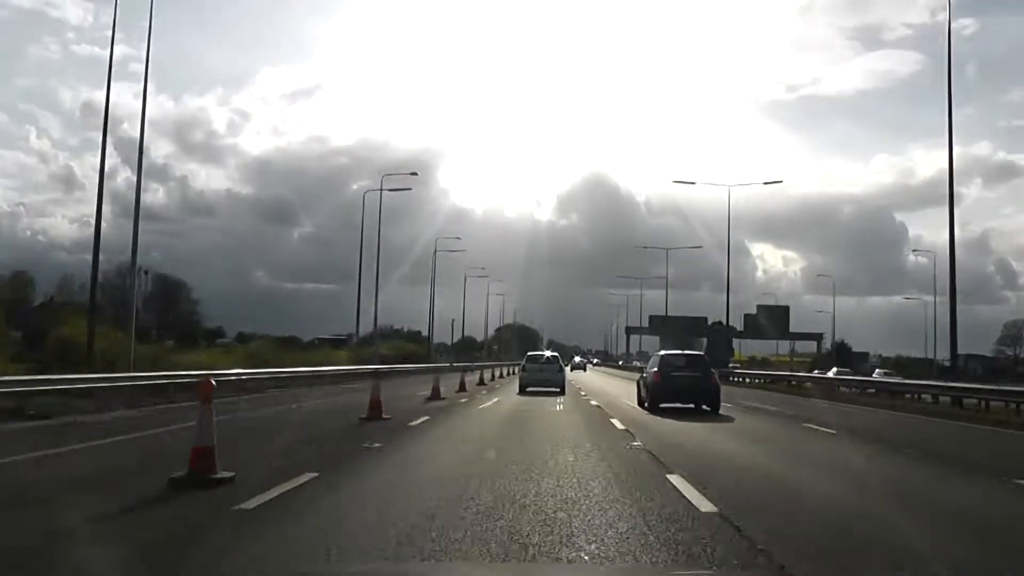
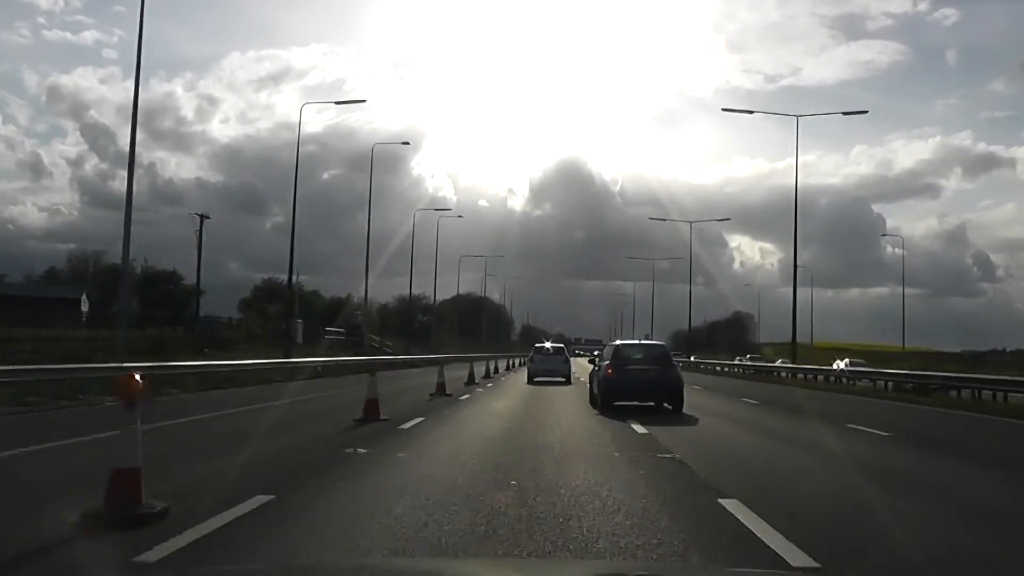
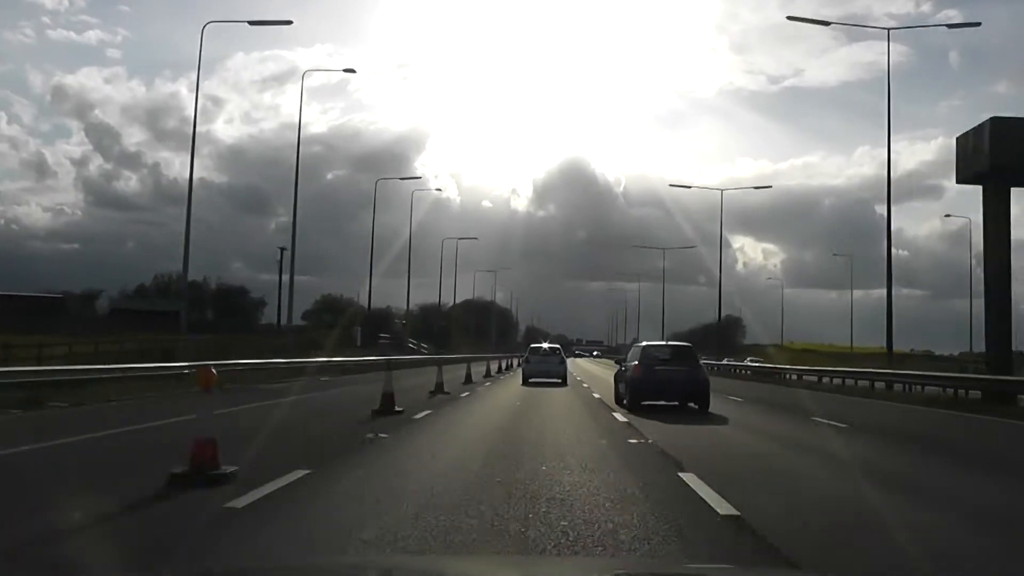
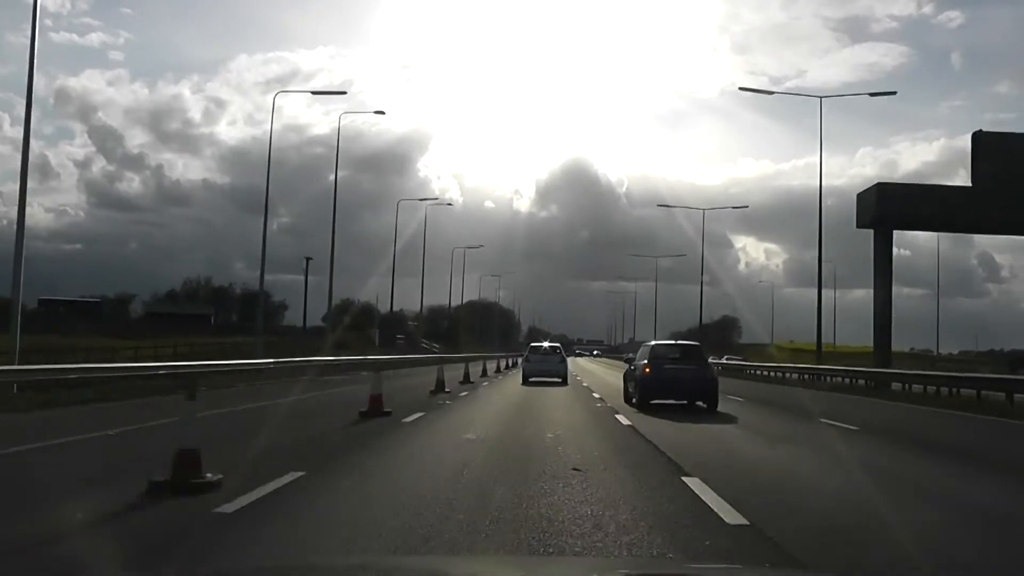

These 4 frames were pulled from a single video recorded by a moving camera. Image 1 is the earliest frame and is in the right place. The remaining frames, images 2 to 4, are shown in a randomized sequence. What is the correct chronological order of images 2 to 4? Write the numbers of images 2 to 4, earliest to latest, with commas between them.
4, 3, 2
